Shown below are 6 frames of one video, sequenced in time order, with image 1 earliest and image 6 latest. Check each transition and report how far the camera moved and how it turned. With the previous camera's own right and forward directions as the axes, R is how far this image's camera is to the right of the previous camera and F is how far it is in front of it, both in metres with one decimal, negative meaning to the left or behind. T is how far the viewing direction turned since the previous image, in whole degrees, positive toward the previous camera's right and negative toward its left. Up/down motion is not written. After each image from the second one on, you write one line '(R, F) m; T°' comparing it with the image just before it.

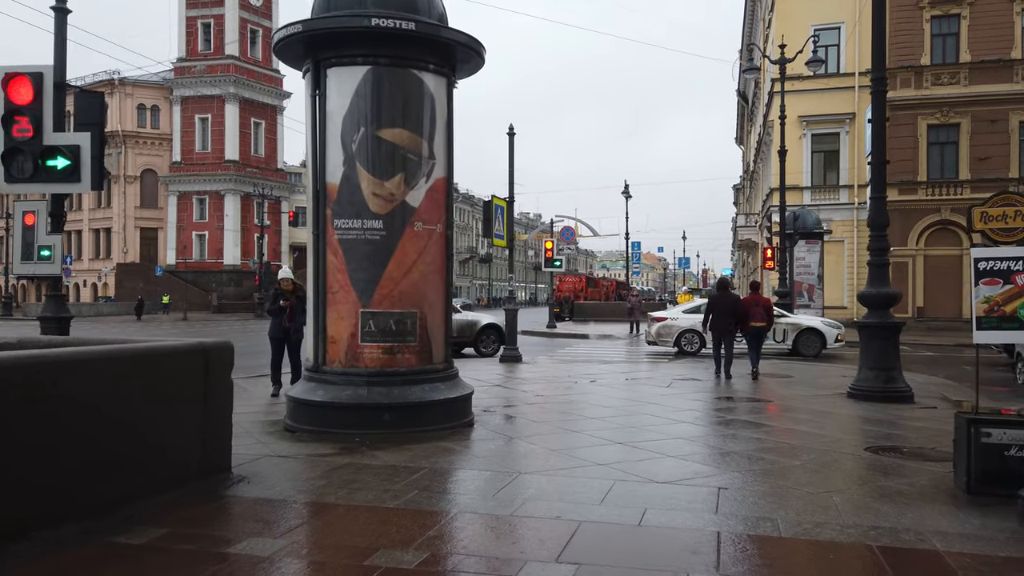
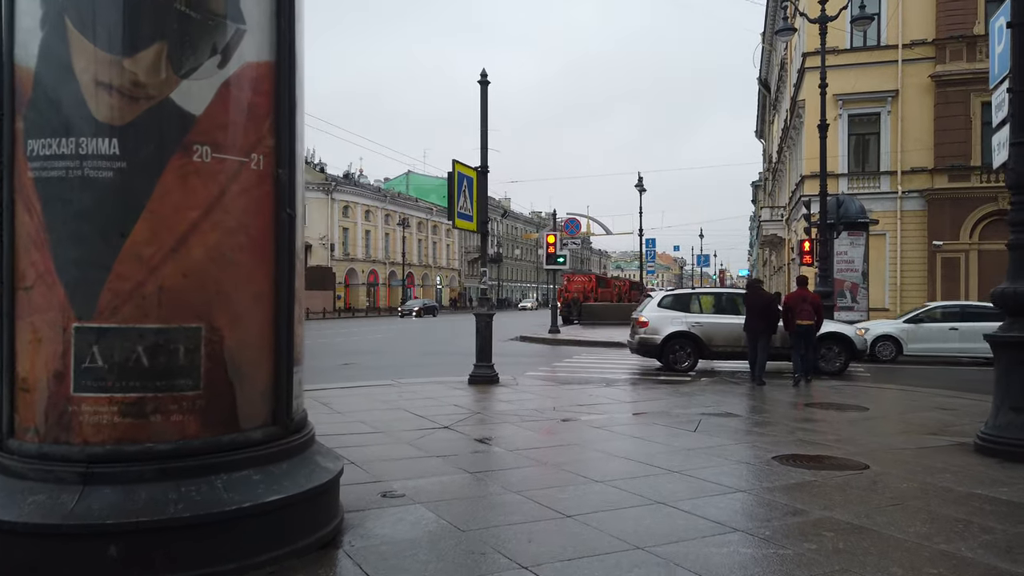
(+0.7, +3.9) m; -1°
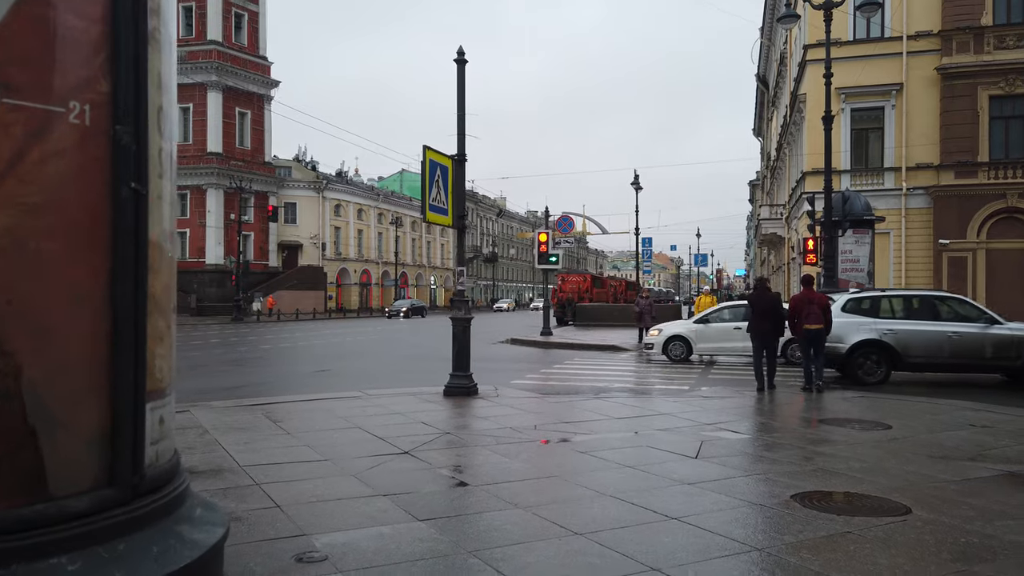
(+0.2, +1.2) m; 0°
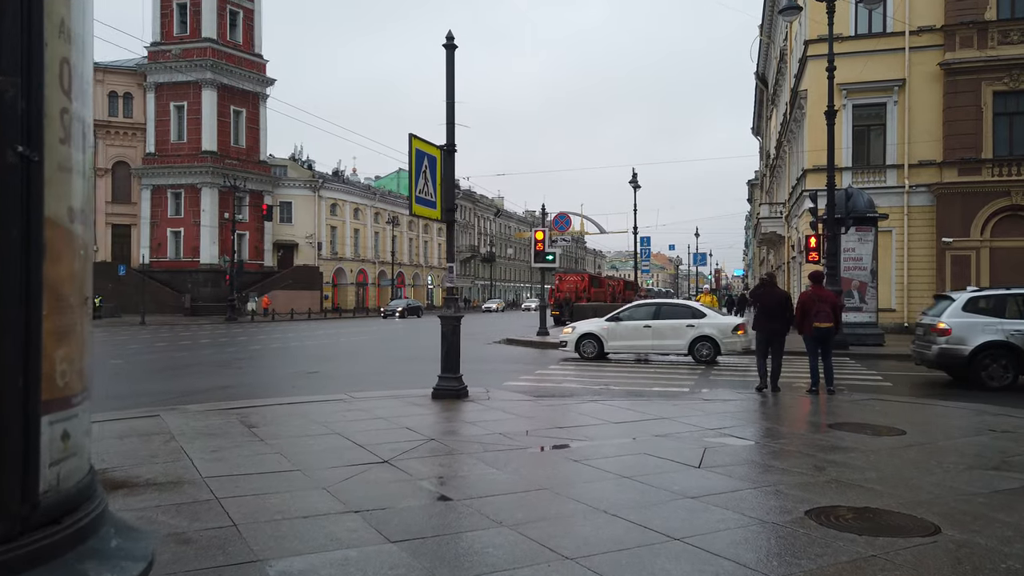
(+0.1, +0.5) m; 0°
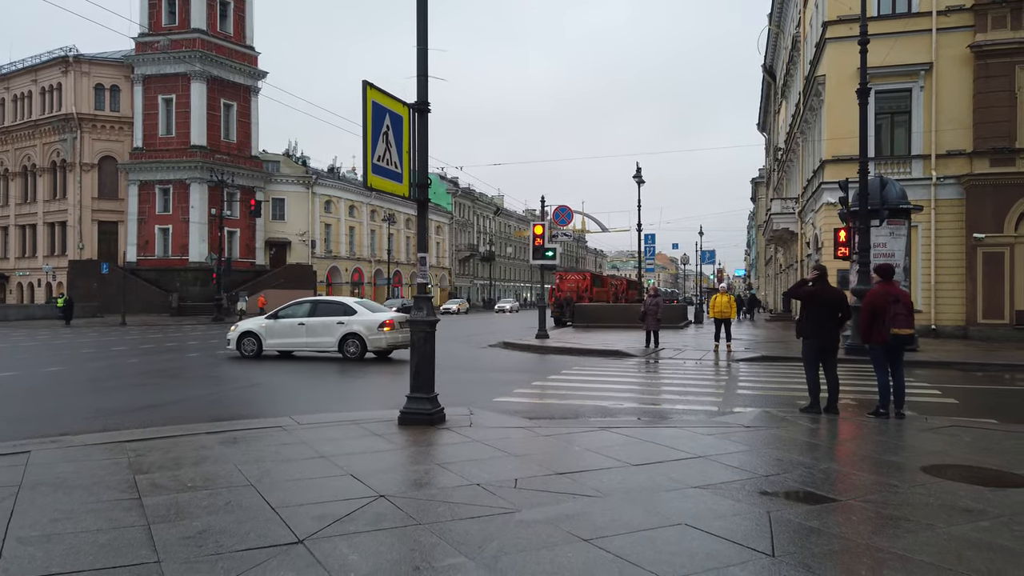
(+0.1, +2.2) m; 0°
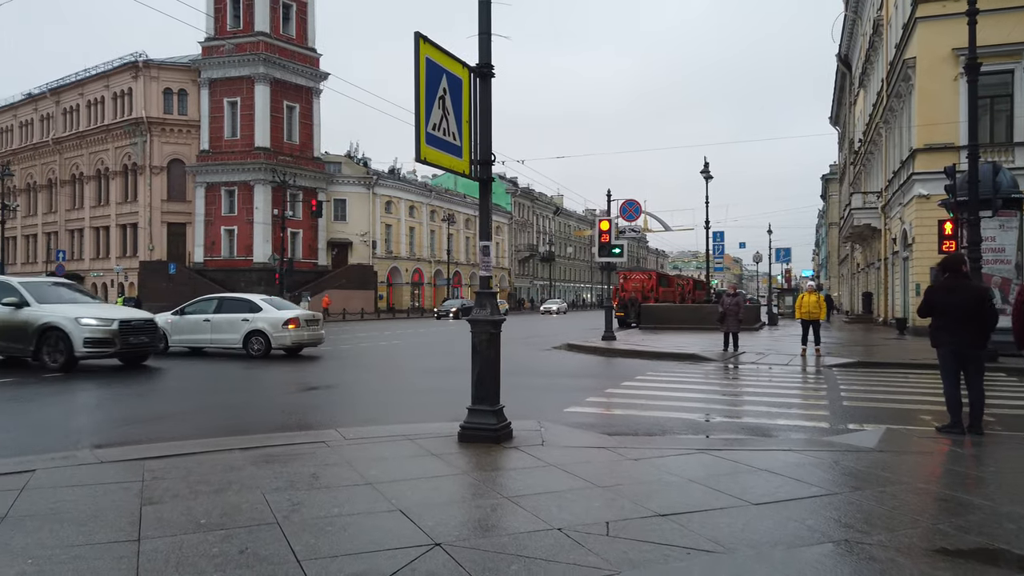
(-0.2, +1.2) m; -5°
